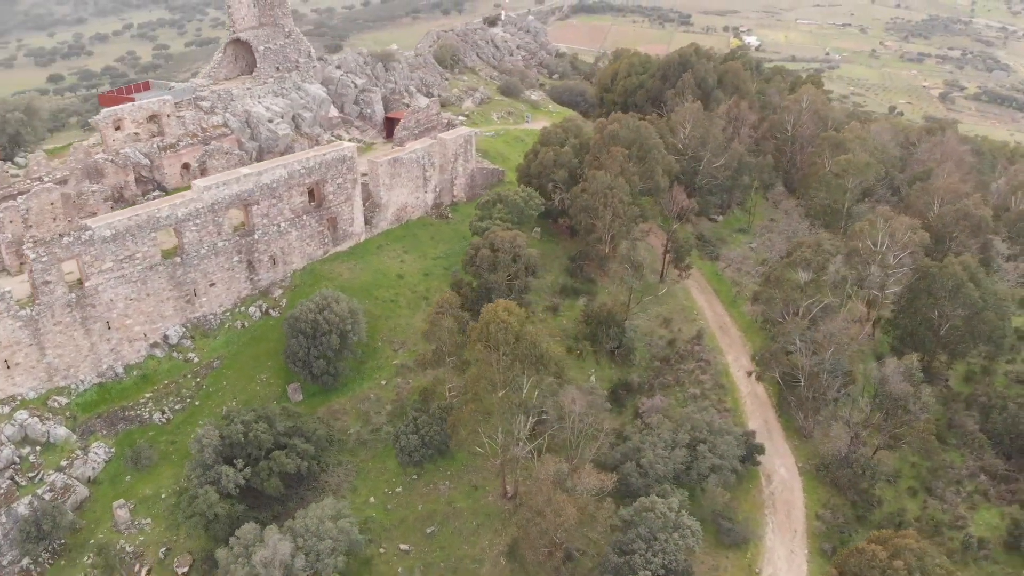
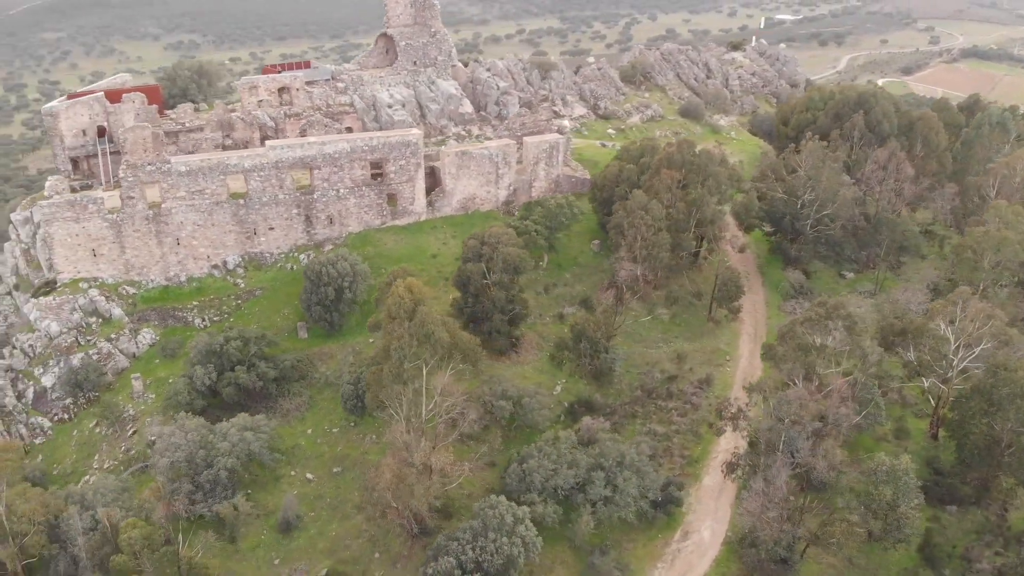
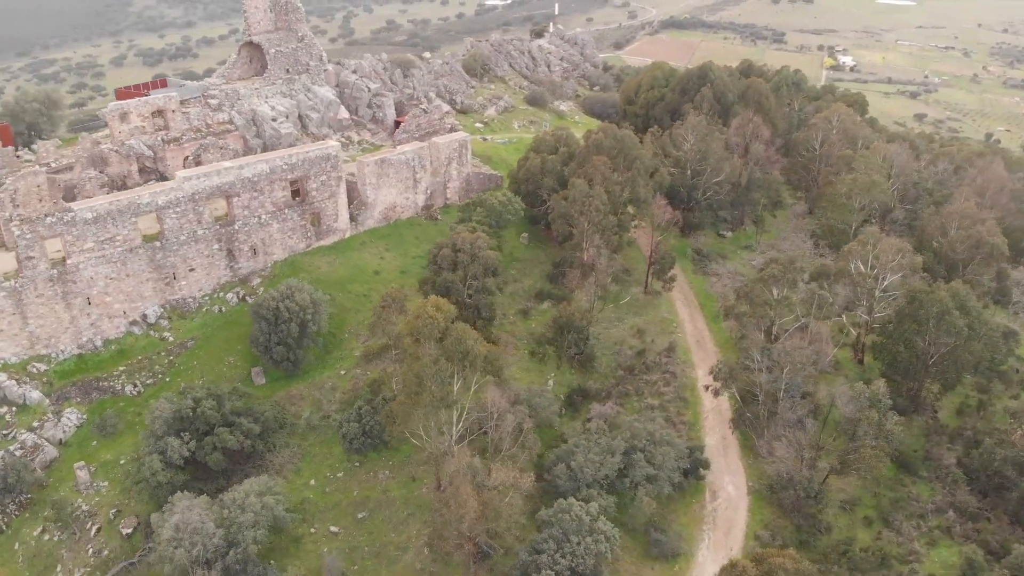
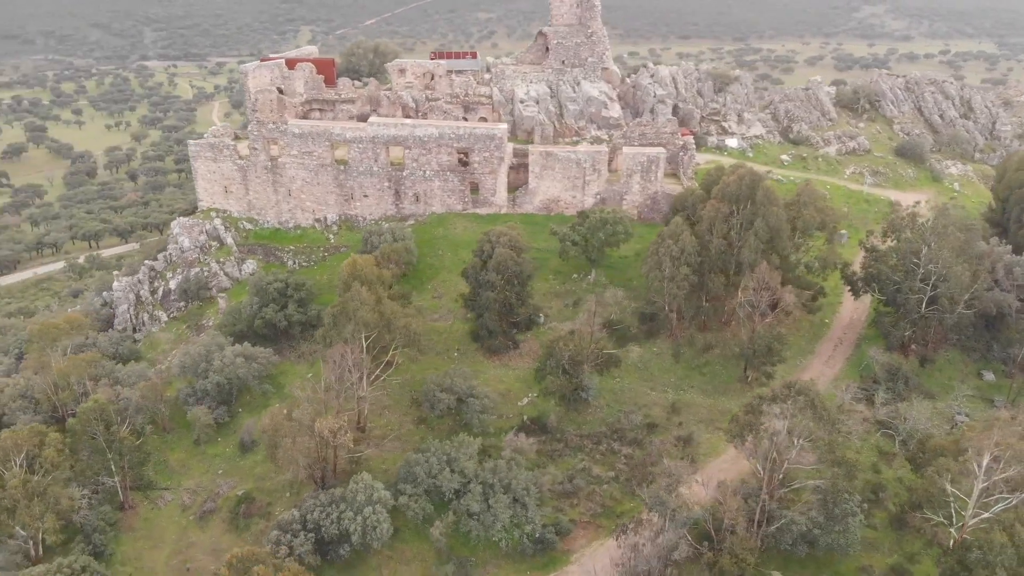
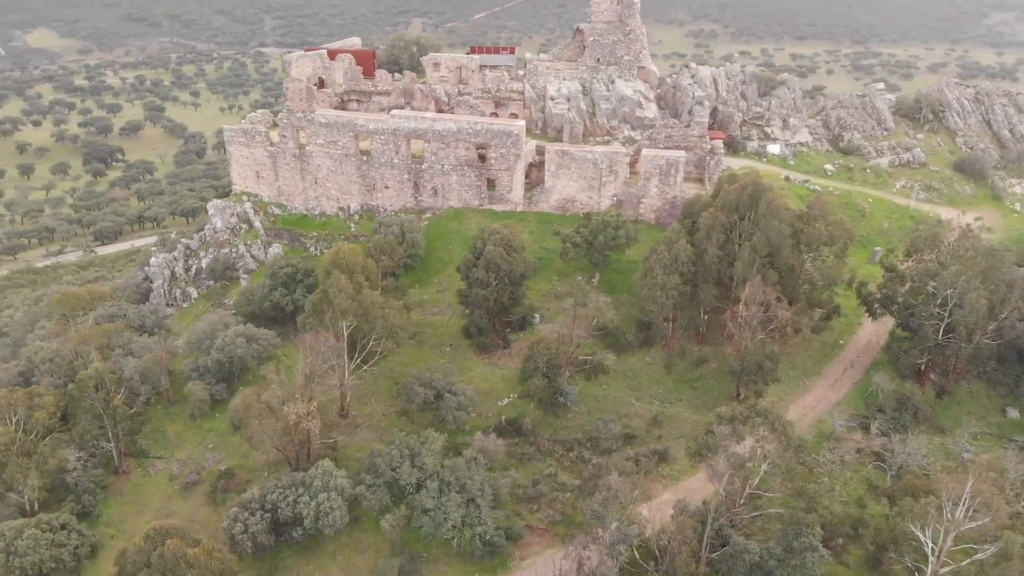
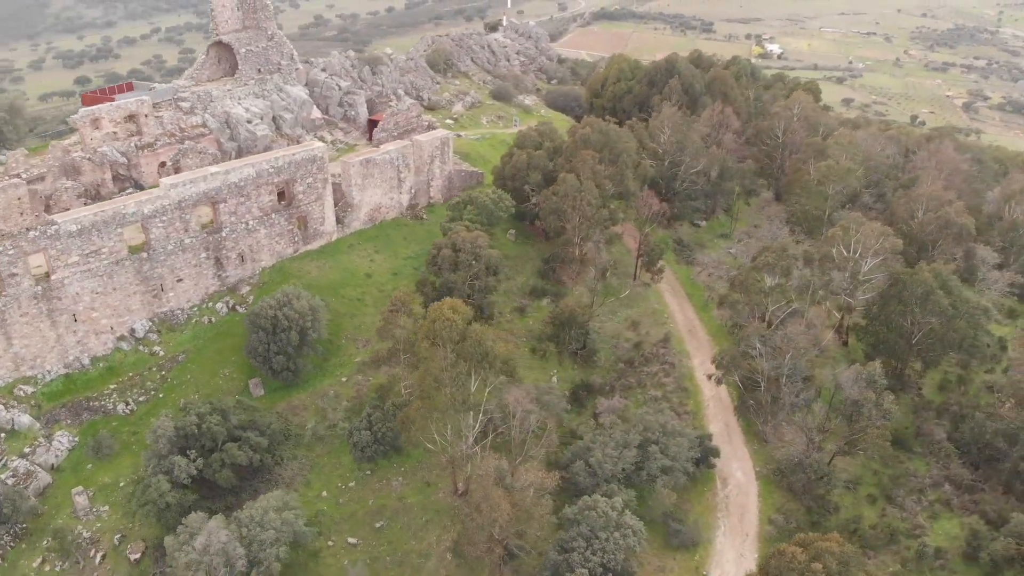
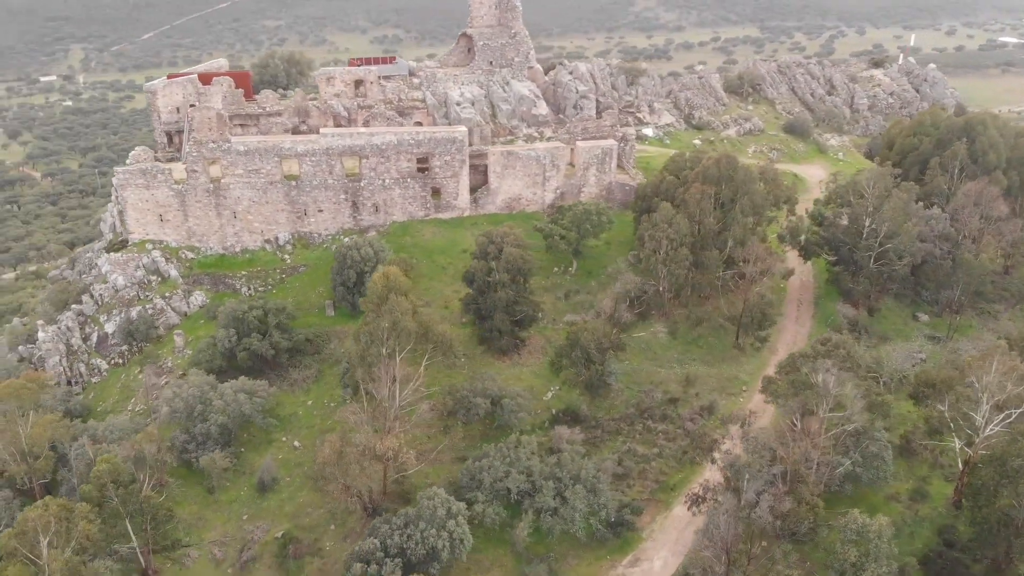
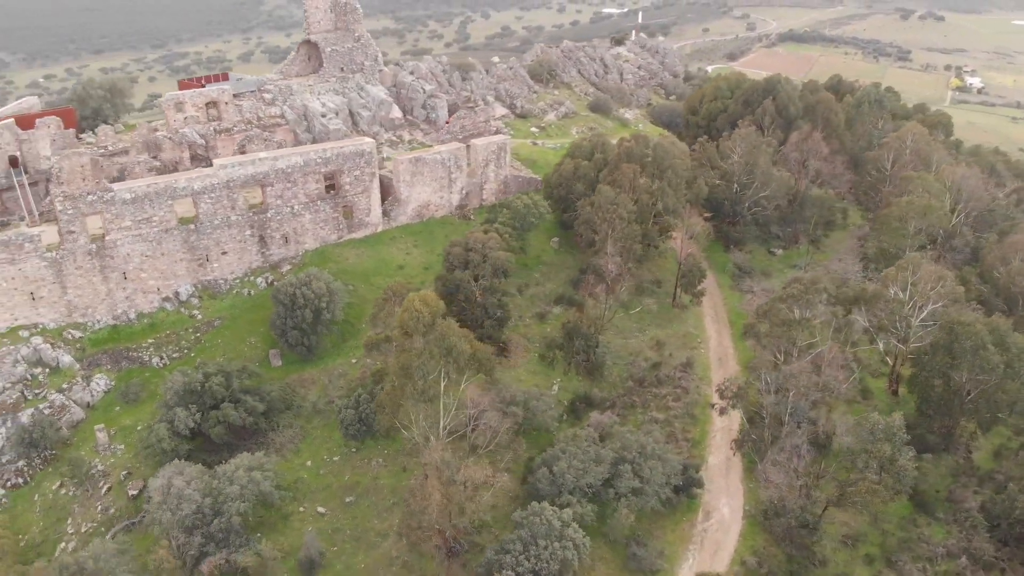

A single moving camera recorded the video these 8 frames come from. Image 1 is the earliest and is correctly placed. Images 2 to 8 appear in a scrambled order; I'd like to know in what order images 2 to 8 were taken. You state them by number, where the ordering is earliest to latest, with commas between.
6, 3, 8, 2, 7, 4, 5
